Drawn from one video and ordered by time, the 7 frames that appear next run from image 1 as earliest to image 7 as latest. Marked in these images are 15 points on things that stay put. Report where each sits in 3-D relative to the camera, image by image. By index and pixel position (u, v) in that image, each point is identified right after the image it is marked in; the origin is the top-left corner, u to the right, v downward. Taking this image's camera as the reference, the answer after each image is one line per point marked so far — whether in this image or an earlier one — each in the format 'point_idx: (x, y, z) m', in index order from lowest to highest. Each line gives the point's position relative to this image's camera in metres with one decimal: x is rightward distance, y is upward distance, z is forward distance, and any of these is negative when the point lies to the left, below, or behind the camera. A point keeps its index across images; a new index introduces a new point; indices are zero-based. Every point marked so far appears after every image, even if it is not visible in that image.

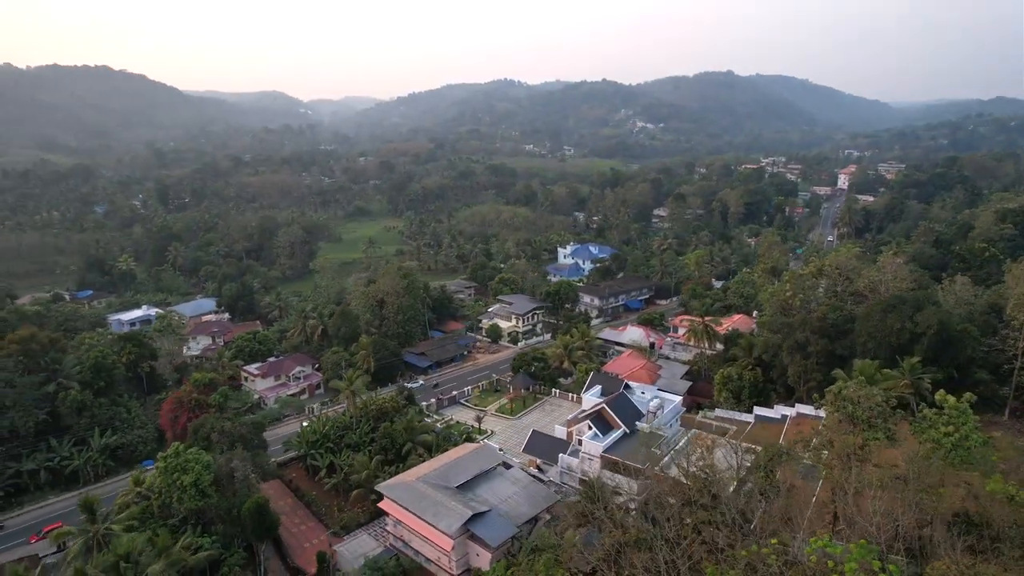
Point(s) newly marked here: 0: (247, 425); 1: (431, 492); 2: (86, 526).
0: (-8.1, -4.0, +19.4) m
1: (-2.3, -5.5, +17.4) m
2: (-9.9, -5.5, +15.2) m
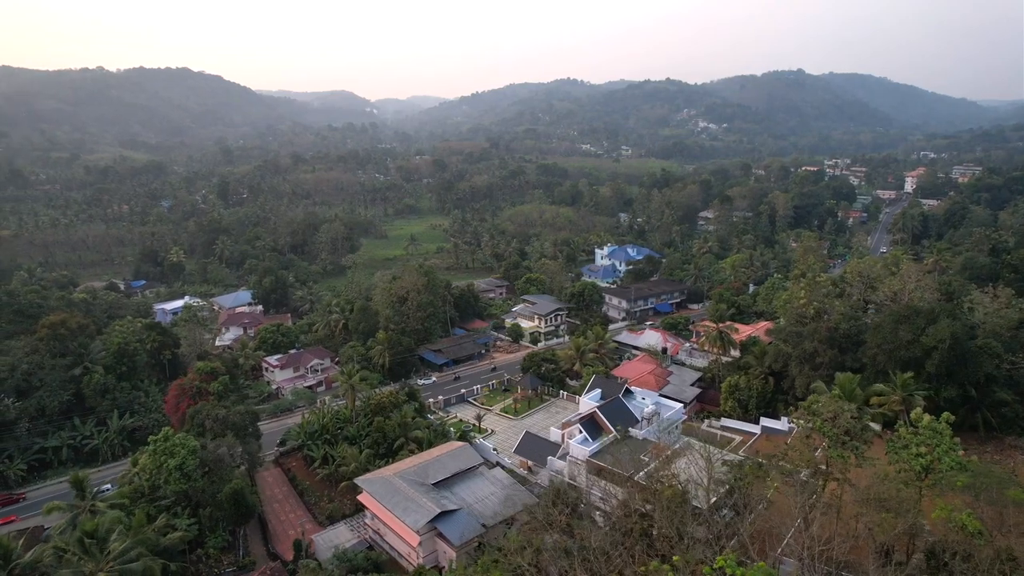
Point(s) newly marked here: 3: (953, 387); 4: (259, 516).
0: (-8.5, -3.8, +20.1) m
1: (-3.0, -5.5, +17.6) m
2: (-10.8, -5.3, +16.1) m
3: (+12.9, -2.9, +18.9) m
4: (-7.1, -6.7, +19.0) m
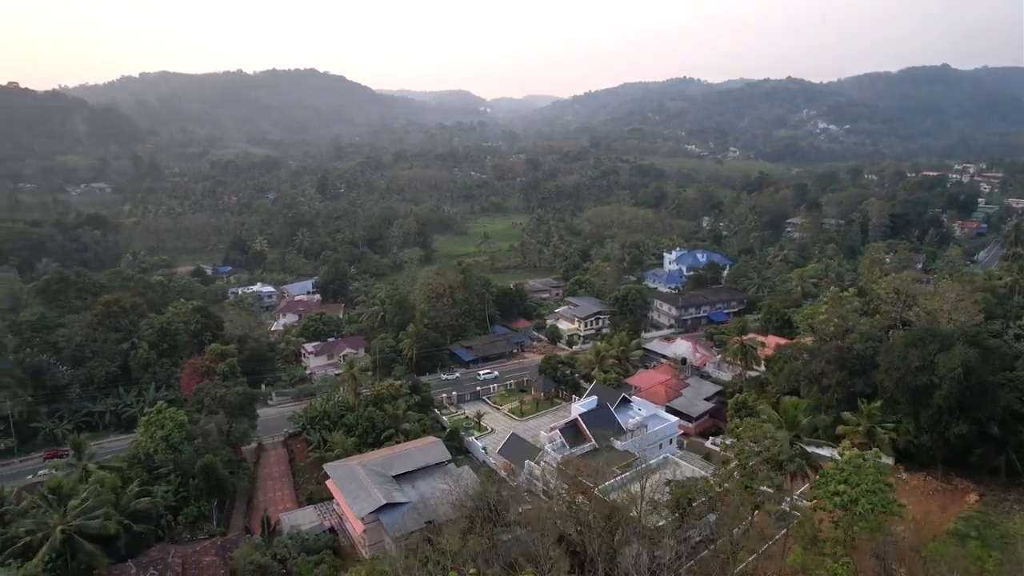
0: (-9.1, -3.5, +21.5) m
1: (-4.2, -5.3, +18.1) m
2: (-12.1, -4.8, +18.0) m
3: (+11.7, -3.4, +16.7) m
4: (-8.1, -6.4, +20.2) m
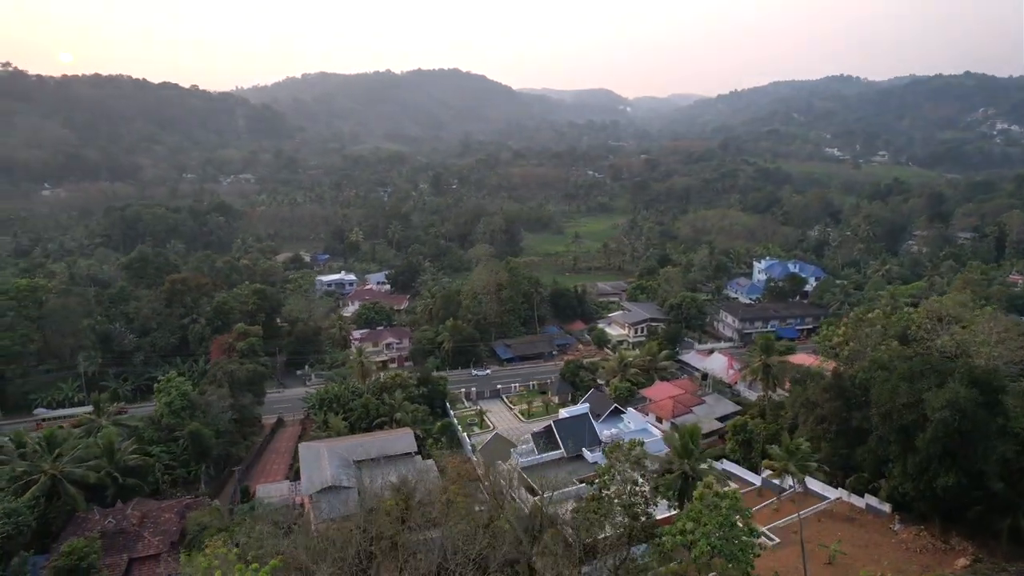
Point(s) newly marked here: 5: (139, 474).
0: (-9.5, -2.9, +23.4) m
1: (-5.5, -5.1, +19.1) m
2: (-13.2, -4.1, +20.6) m
3: (+9.9, -4.1, +14.4) m
4: (-9.0, -5.9, +22.0) m
5: (-11.0, -5.5, +19.1) m
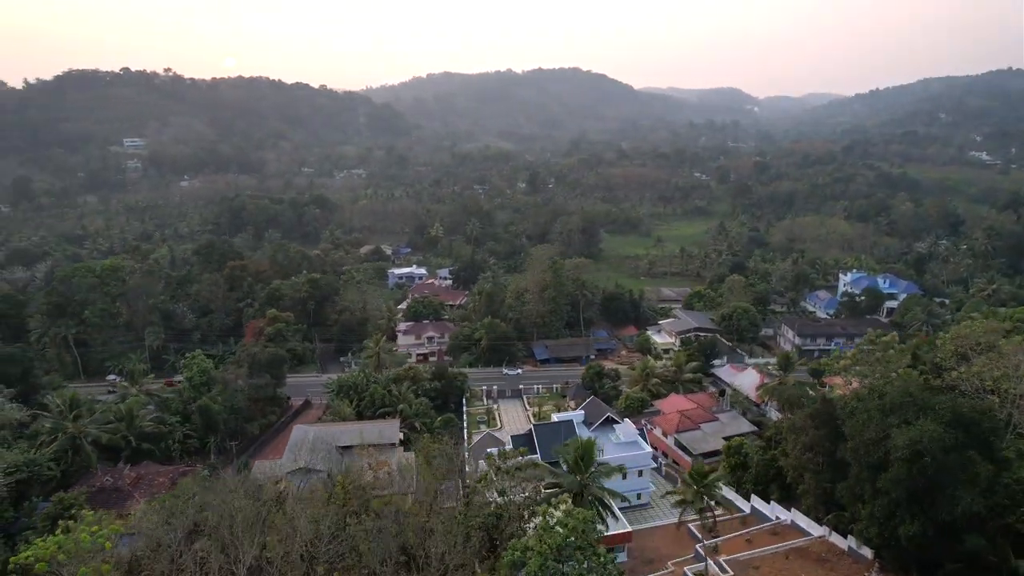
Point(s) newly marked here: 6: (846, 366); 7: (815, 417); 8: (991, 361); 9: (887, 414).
0: (-9.3, -2.5, +25.0) m
1: (-6.2, -4.8, +20.1) m
2: (-13.5, -3.4, +23.0) m
3: (+8.1, -4.6, +12.8) m
4: (-9.2, -5.5, +23.6) m
5: (-11.6, -4.9, +21.1) m
6: (+10.3, -2.5, +19.9) m
7: (+7.7, -3.3, +16.5) m
8: (+12.1, -1.9, +16.3) m
9: (+8.2, -2.7, +14.1) m
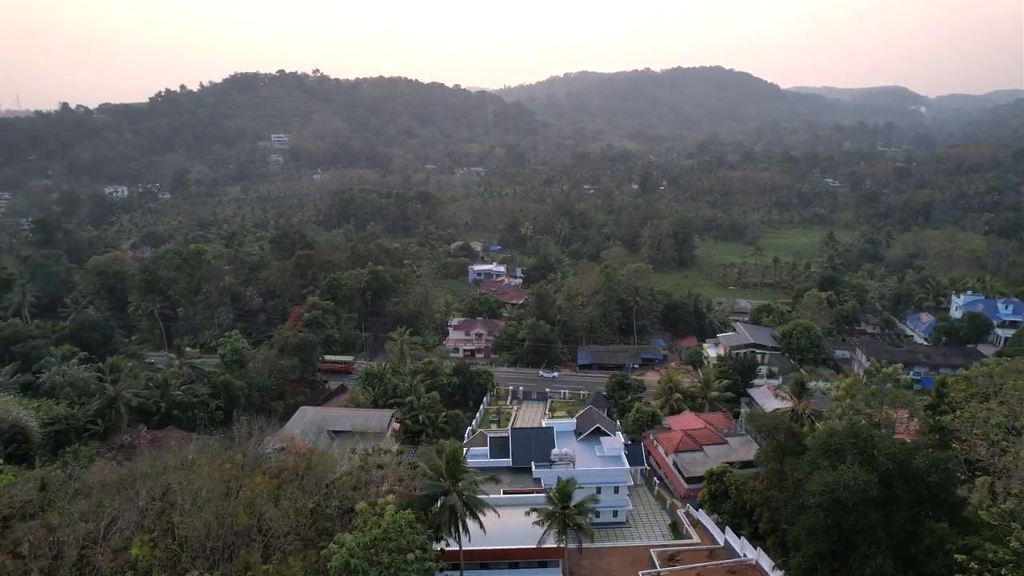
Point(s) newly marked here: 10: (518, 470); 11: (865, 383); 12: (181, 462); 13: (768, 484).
0: (-8.7, -2.0, +26.9) m
1: (-6.8, -4.5, +21.4) m
2: (-13.3, -2.7, +25.7) m
3: (+5.7, -5.1, +11.3) m
4: (-9.0, -5.0, +25.4) m
5: (-11.9, -4.3, +23.5) m
6: (+9.5, -3.1, +17.8) m
7: (+6.2, -3.7, +15.0) m
8: (+10.5, -2.7, +13.9) m
9: (+6.2, -3.2, +12.5) m
10: (+0.1, -5.4, +19.3) m
11: (+9.9, -2.9, +18.0) m
12: (-7.4, -3.8, +14.3) m
13: (+6.0, -4.6, +15.0) m
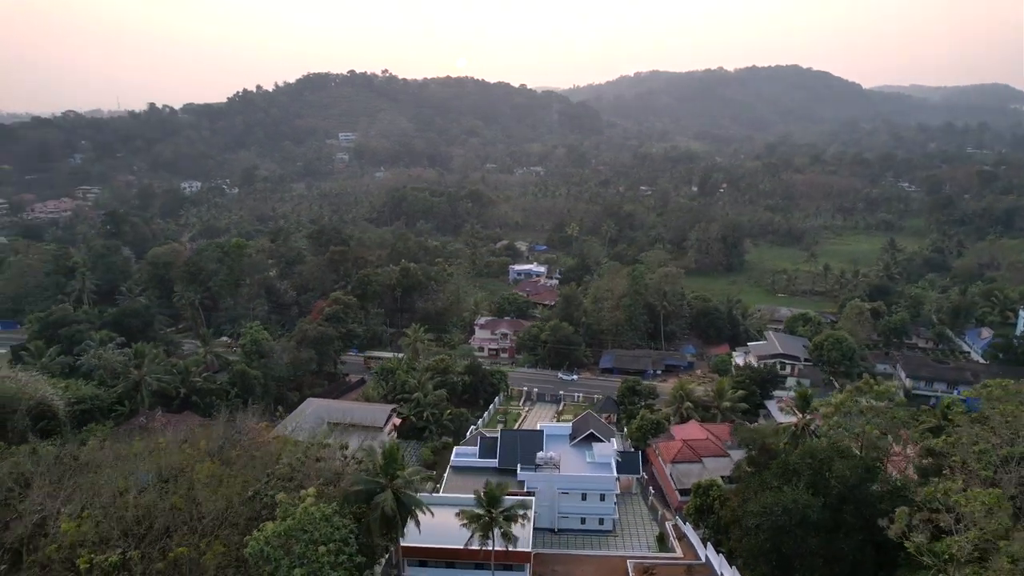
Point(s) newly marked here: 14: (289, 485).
0: (-8.2, -1.8, +27.7) m
1: (-6.9, -4.3, +22.1) m
2: (-12.9, -2.4, +27.0) m
3: (+4.5, -5.2, +10.7) m
4: (-8.7, -4.8, +26.3) m
5: (-11.8, -4.0, +24.7) m
6: (+8.9, -3.4, +16.8) m
7: (+5.4, -3.9, +14.3) m
8: (+9.5, -3.0, +12.8) m
9: (+5.1, -3.4, +11.9) m
10: (-0.3, -5.4, +19.3) m
11: (+9.3, -3.2, +16.9) m
12: (-8.2, -3.7, +15.1) m
13: (+5.1, -4.8, +14.4) m
14: (-4.3, -3.9, +12.7) m
